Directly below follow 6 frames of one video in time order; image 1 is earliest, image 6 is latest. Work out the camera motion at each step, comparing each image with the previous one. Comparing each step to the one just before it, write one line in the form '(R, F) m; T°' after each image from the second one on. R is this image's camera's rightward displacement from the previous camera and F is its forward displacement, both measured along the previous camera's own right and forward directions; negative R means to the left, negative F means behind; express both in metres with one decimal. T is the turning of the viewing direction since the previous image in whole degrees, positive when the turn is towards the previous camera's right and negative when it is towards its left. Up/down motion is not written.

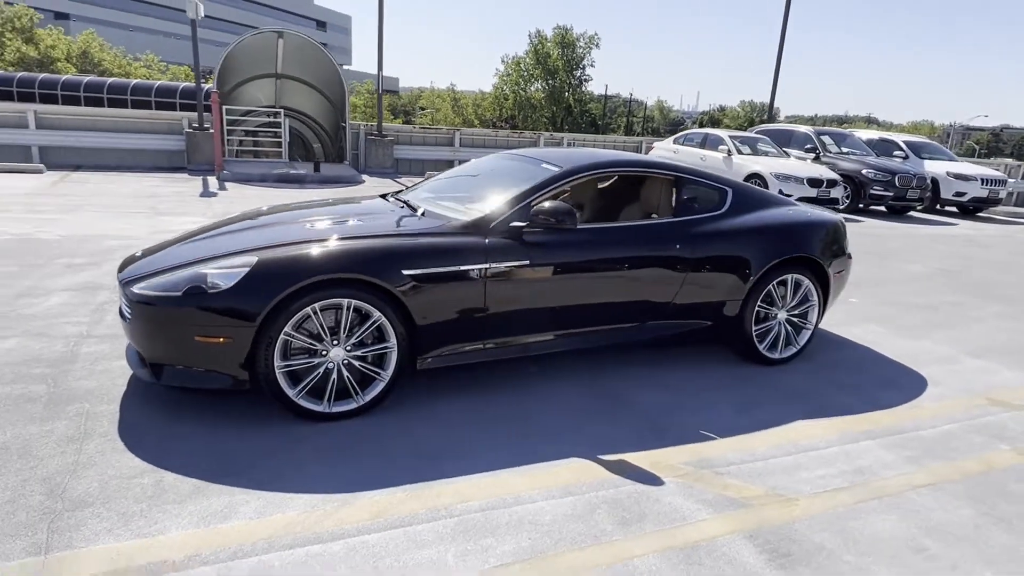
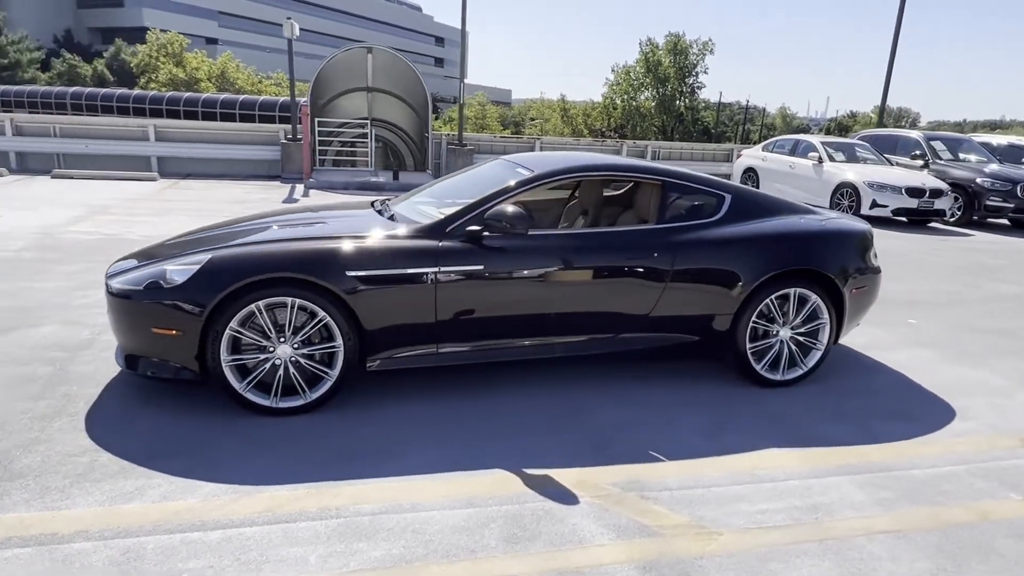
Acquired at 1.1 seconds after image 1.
(+0.9, +0.1) m; -10°
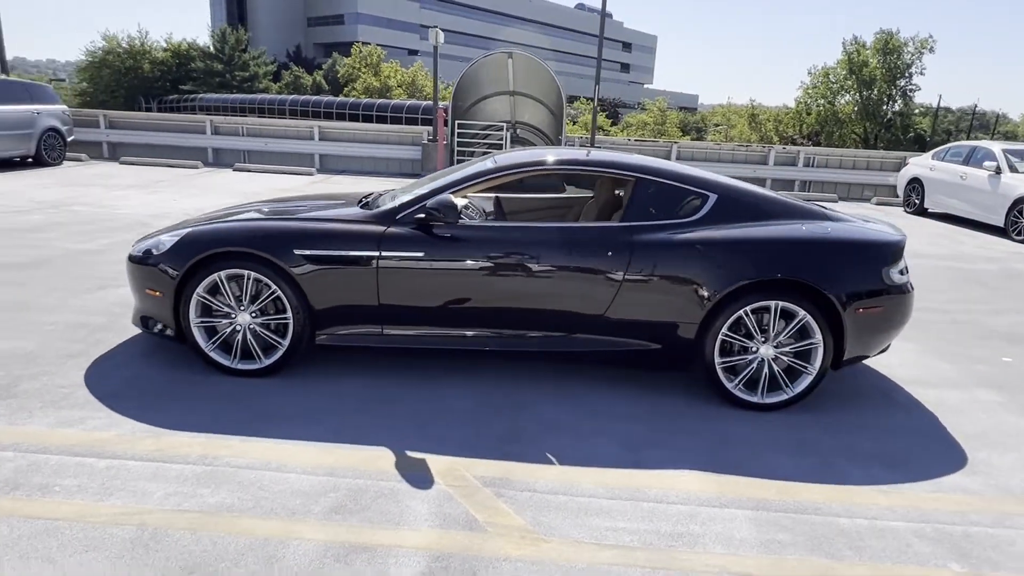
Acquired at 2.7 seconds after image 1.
(+1.3, +0.2) m; -15°
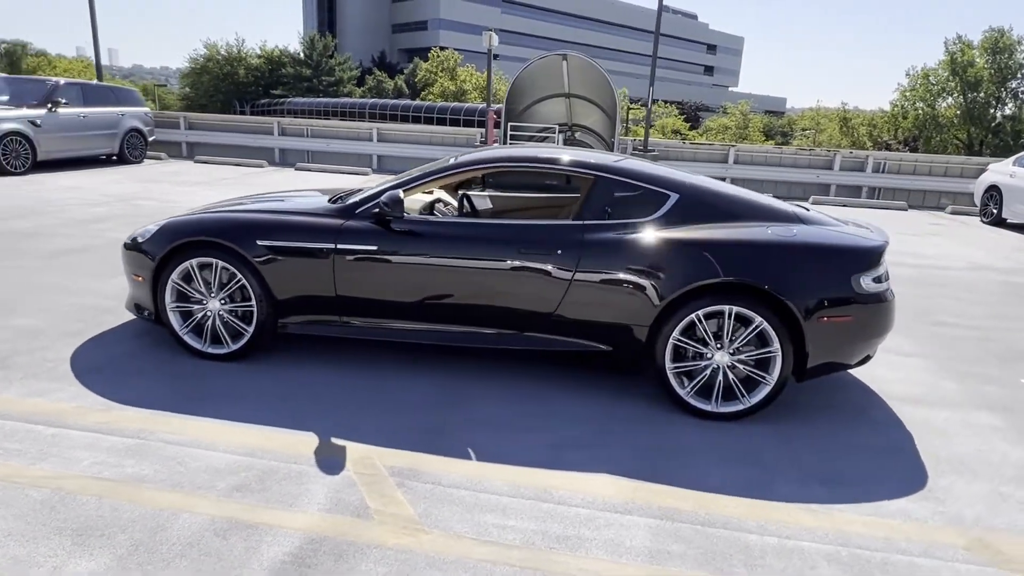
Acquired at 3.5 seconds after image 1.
(+0.7, 0.0) m; -7°
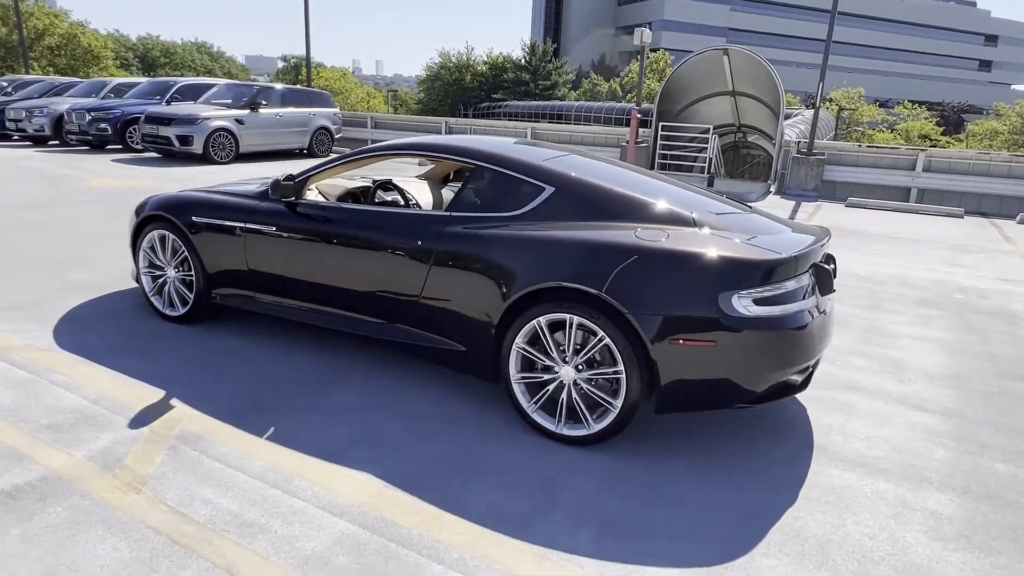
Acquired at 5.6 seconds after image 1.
(+1.9, +0.5) m; -19°
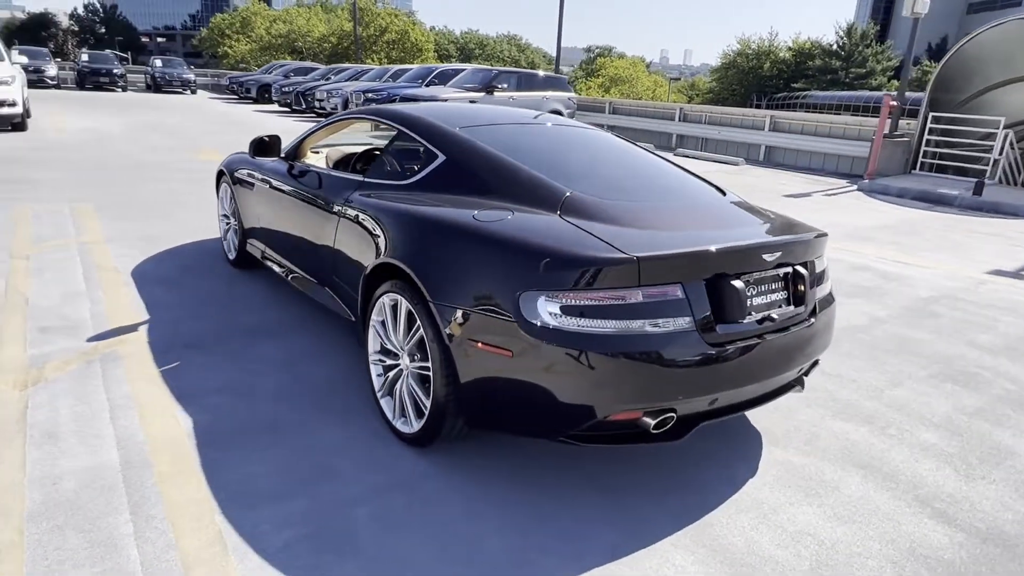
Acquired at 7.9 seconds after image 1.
(+1.8, +0.8) m; -24°
